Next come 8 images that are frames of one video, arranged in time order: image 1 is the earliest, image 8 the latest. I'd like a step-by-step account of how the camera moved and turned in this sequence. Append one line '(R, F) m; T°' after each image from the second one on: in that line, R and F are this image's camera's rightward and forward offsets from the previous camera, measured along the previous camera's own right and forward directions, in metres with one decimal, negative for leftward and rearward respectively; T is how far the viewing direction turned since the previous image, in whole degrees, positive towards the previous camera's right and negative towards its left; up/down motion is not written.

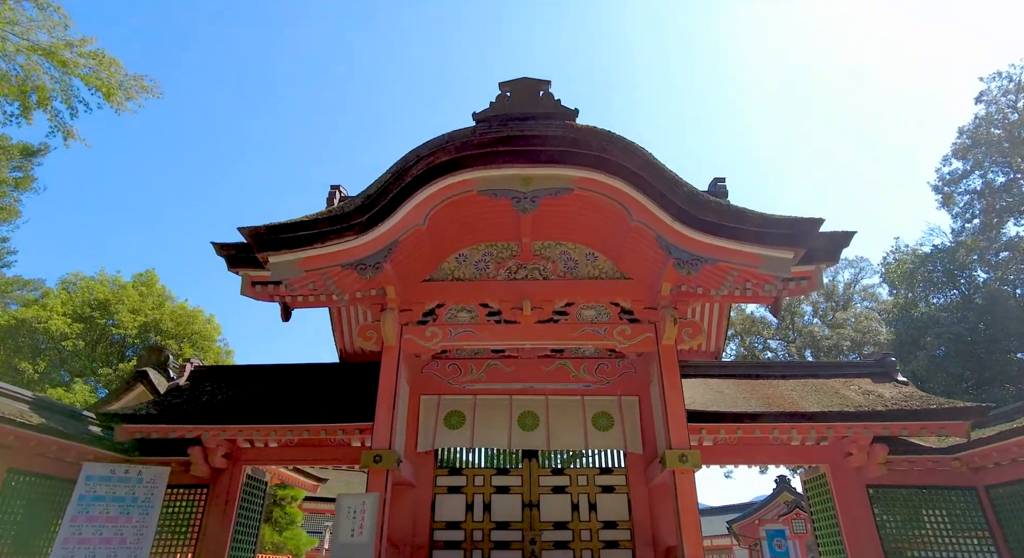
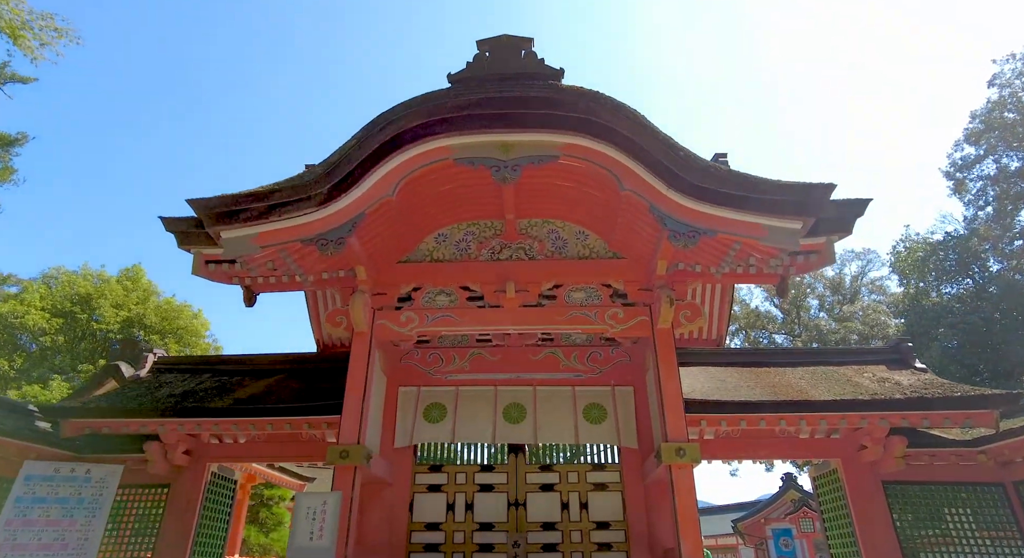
(+0.2, +0.6) m; 0°
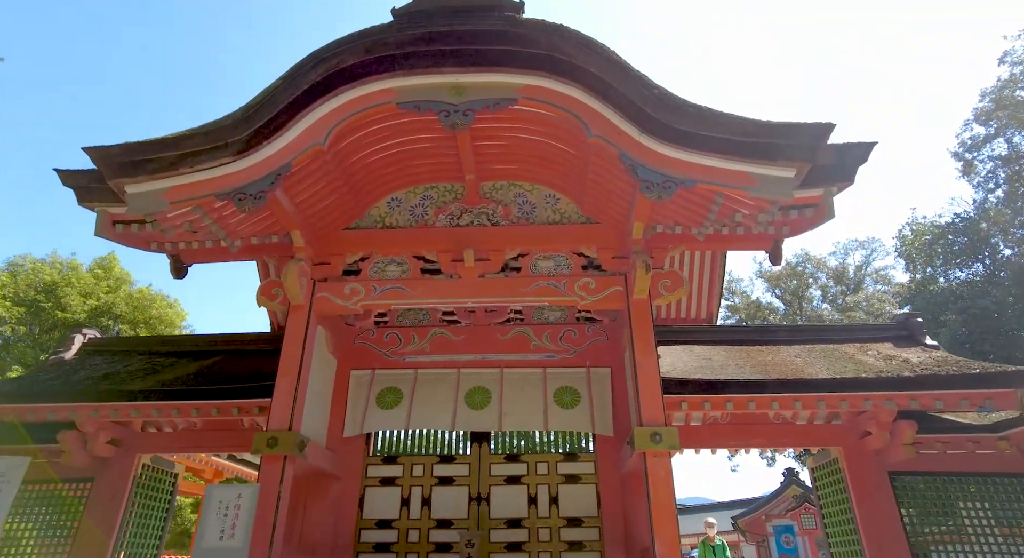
(+0.4, +0.7) m; 0°
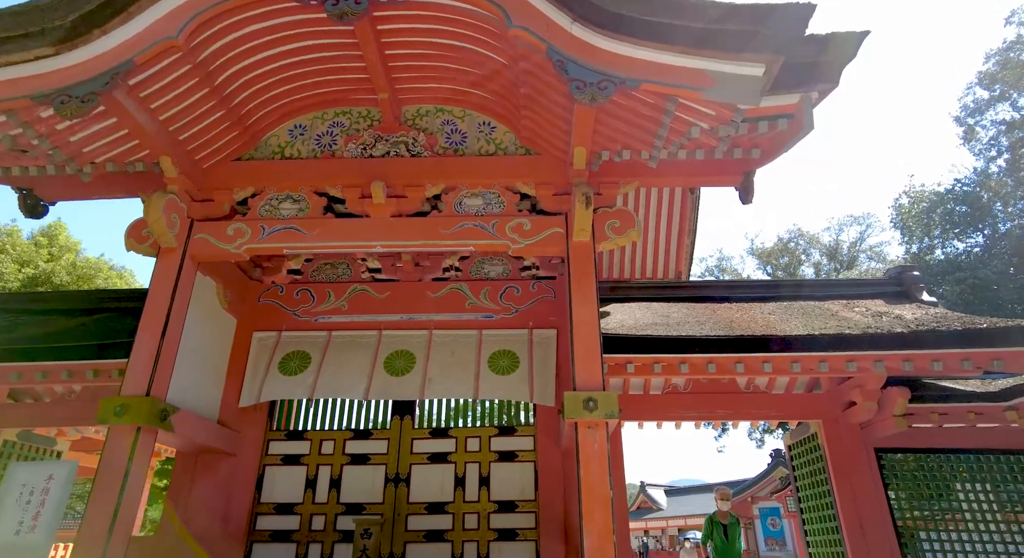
(+0.6, +0.9) m; 0°
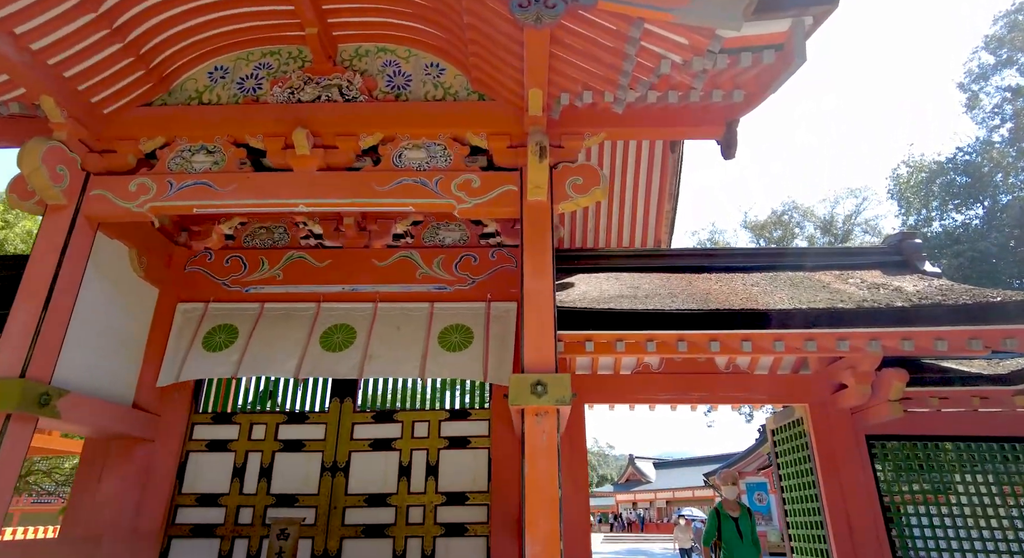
(+0.3, +0.6) m; 0°
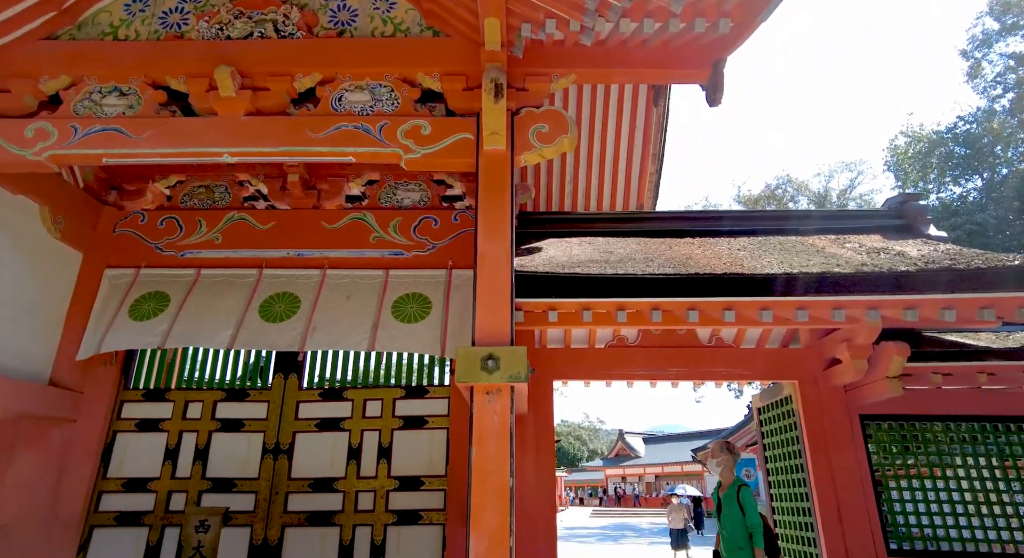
(+0.2, +0.5) m; +1°
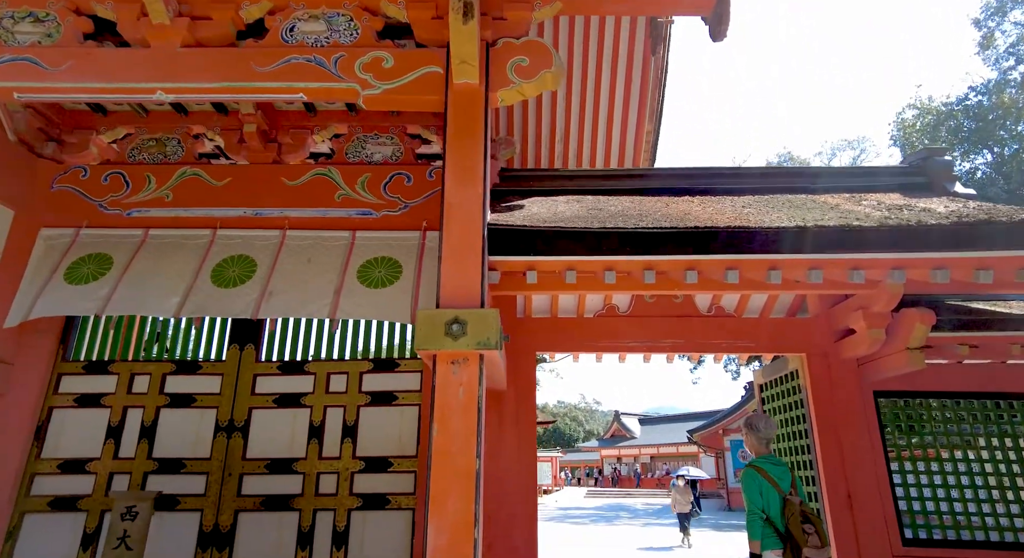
(+0.1, +0.4) m; 0°
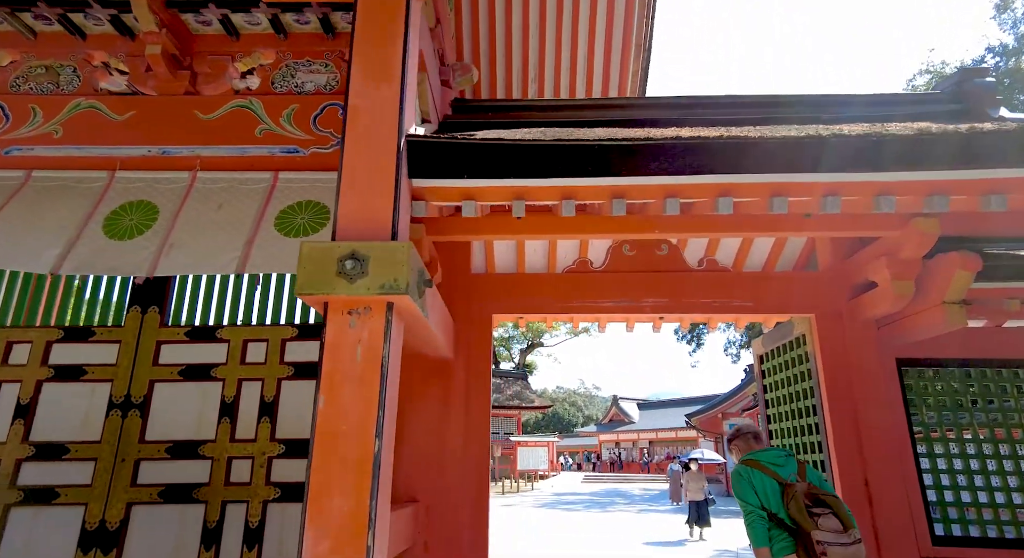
(+0.3, +0.7) m; 0°
